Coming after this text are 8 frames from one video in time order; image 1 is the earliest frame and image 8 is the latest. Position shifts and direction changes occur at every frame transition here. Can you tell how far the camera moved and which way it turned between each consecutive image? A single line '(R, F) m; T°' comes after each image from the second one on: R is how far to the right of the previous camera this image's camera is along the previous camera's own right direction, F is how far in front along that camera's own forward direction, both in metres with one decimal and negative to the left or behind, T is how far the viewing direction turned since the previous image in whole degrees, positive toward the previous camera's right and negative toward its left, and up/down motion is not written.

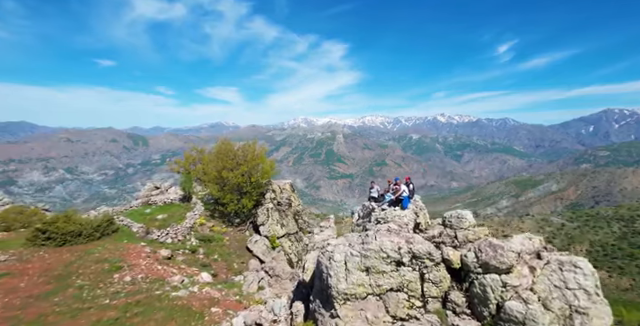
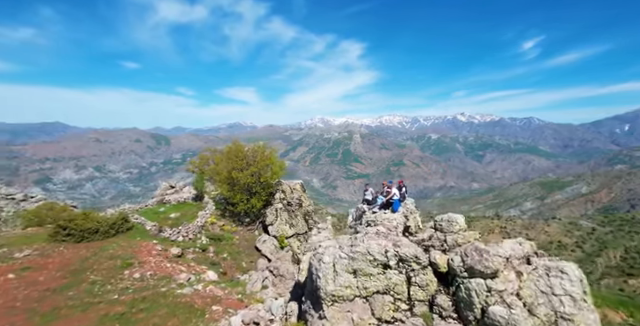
(+1.1, -0.2) m; -3°
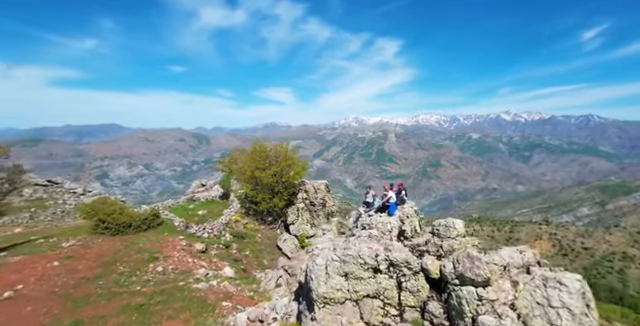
(+1.7, +0.1) m; -6°
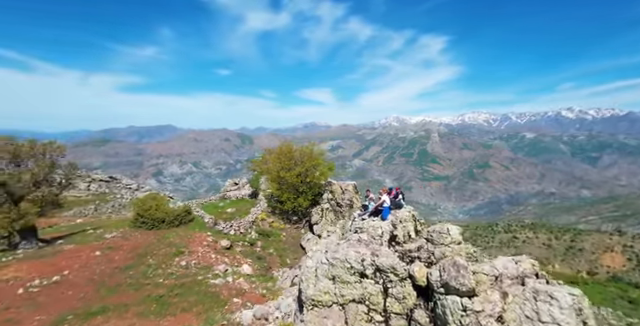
(+2.0, +0.2) m; -7°
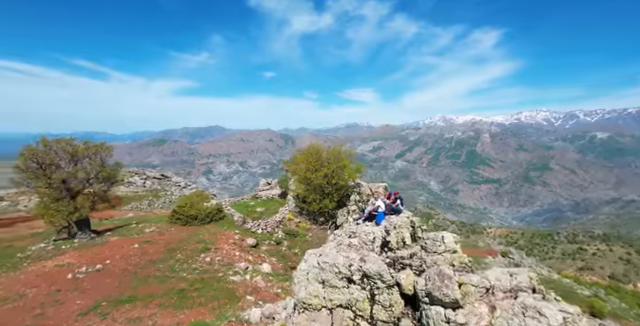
(+2.1, +0.2) m; -8°
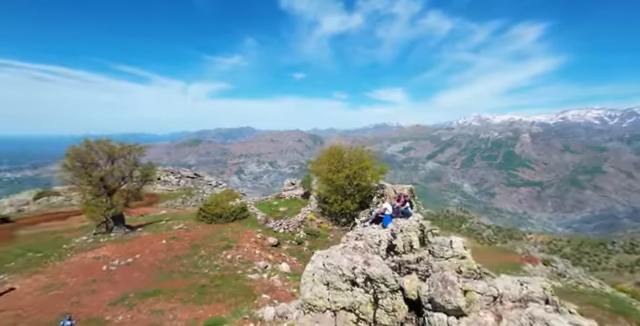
(+1.0, +0.1) m; -5°
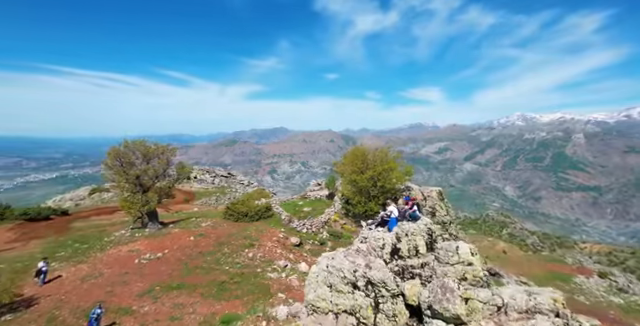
(+1.1, +0.1) m; -6°
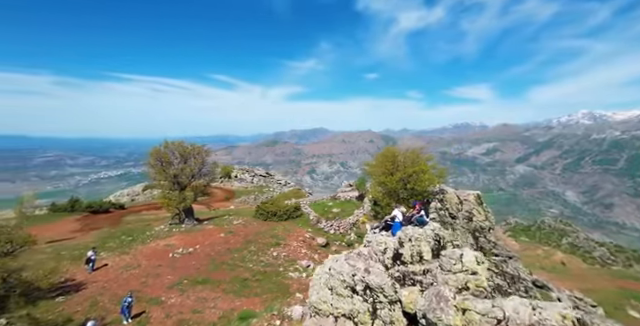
(+1.5, +0.3) m; -7°
